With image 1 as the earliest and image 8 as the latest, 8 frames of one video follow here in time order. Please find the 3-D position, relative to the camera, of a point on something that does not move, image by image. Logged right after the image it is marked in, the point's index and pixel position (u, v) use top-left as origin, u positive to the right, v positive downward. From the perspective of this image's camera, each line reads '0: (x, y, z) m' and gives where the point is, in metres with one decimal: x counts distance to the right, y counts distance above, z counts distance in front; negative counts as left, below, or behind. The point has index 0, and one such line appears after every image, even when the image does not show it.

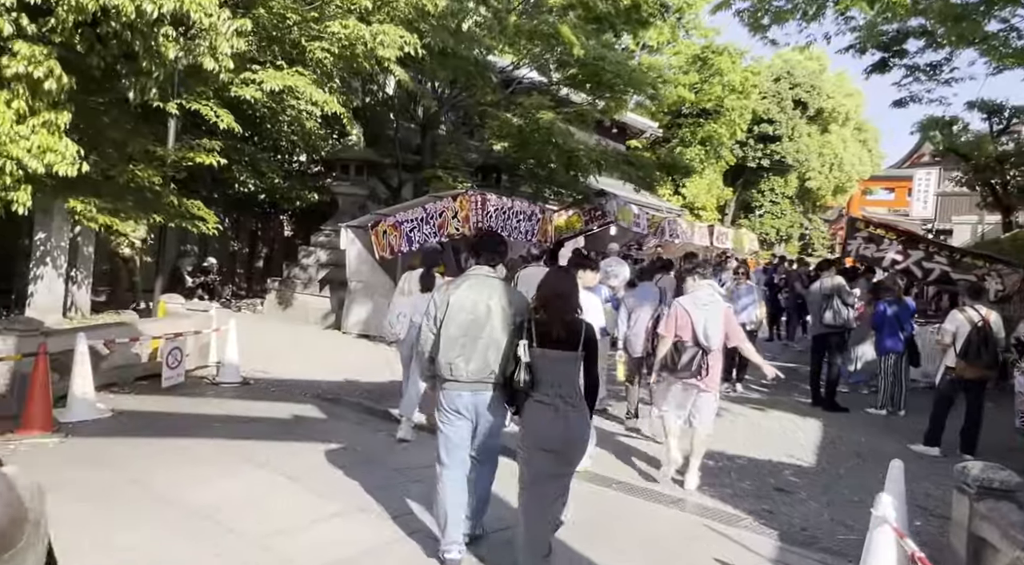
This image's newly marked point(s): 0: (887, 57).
0: (+6.4, +3.9, +13.1) m
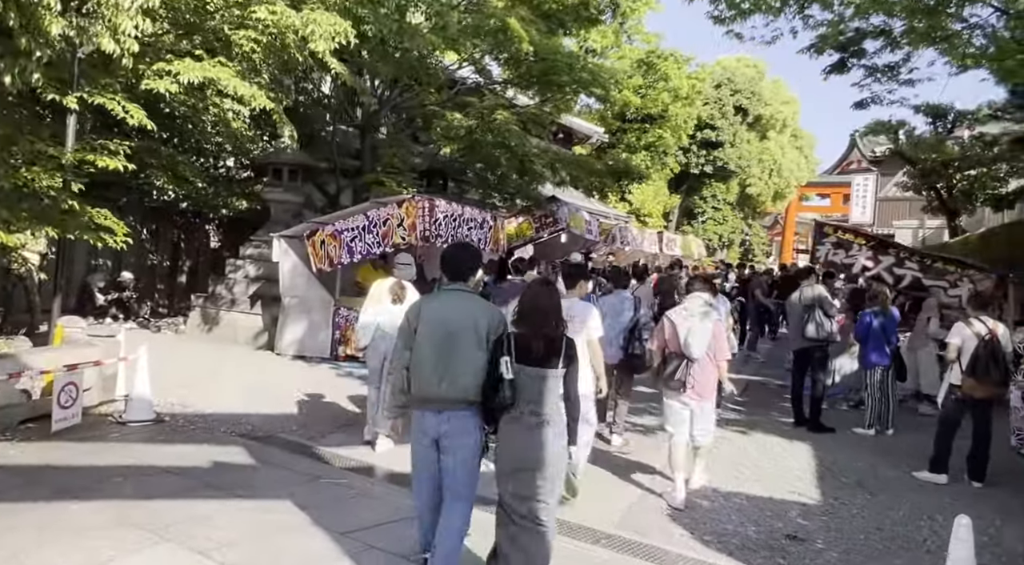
0: (+5.6, +3.8, +12.7) m
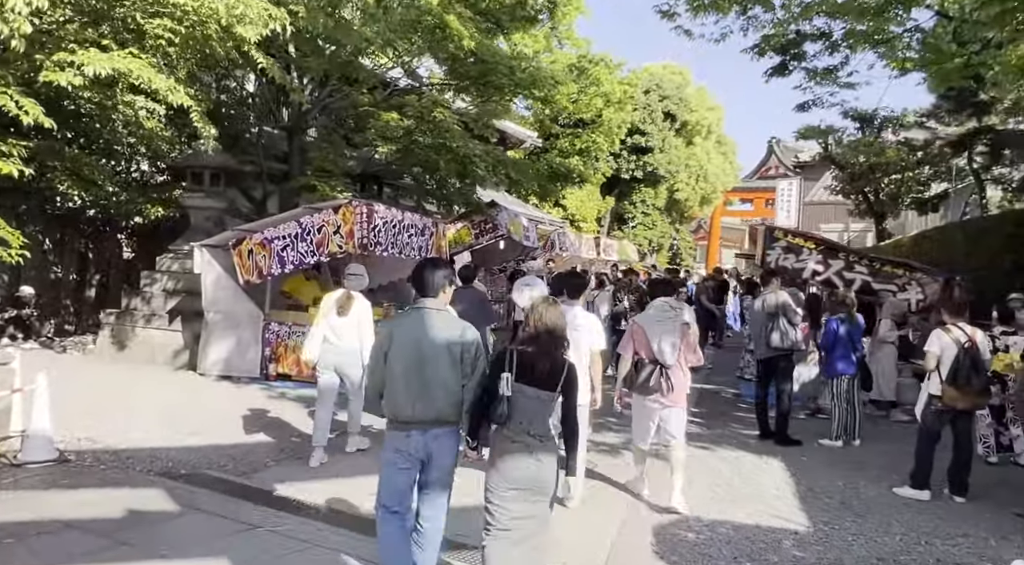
0: (+4.5, +3.7, +12.7) m
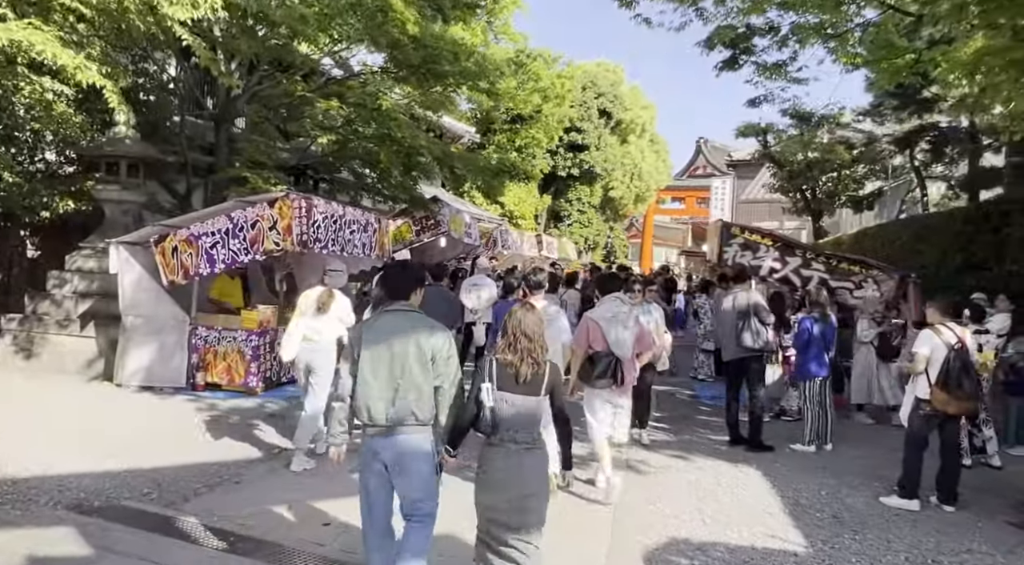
0: (+3.6, +3.7, +12.5) m
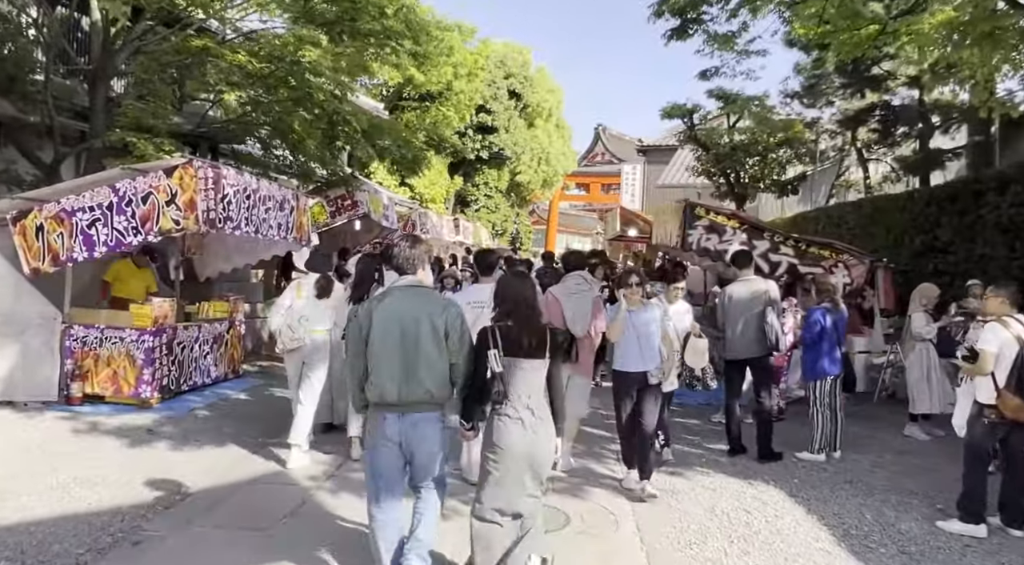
0: (+2.6, +3.9, +11.6) m
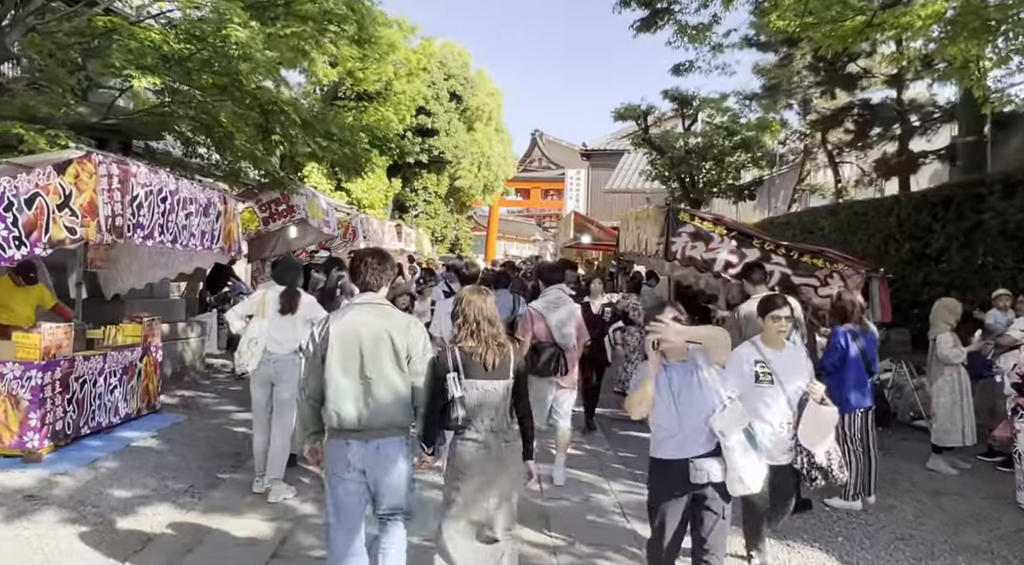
0: (+2.0, +3.8, +10.8) m
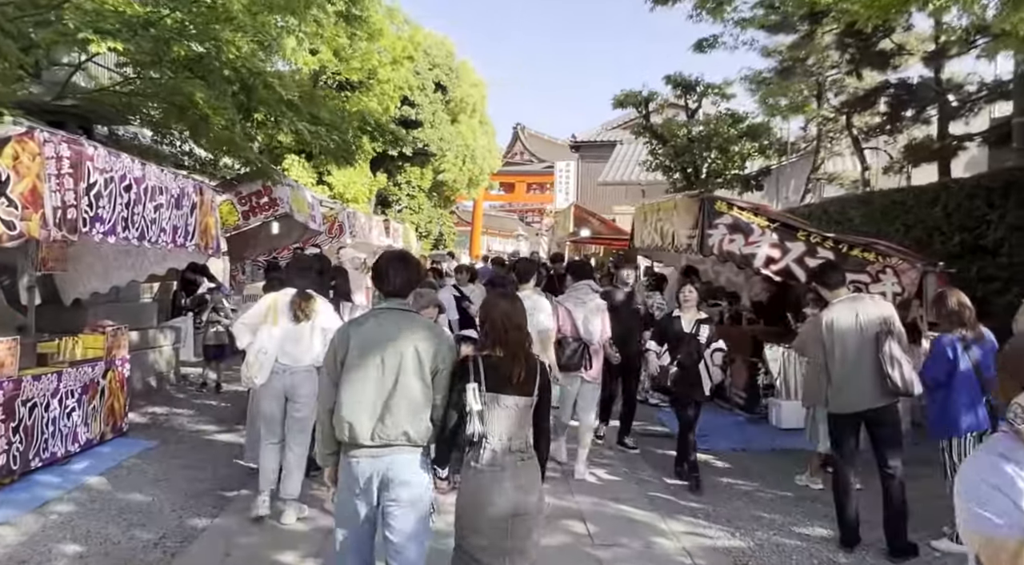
0: (+2.0, +3.8, +9.9) m
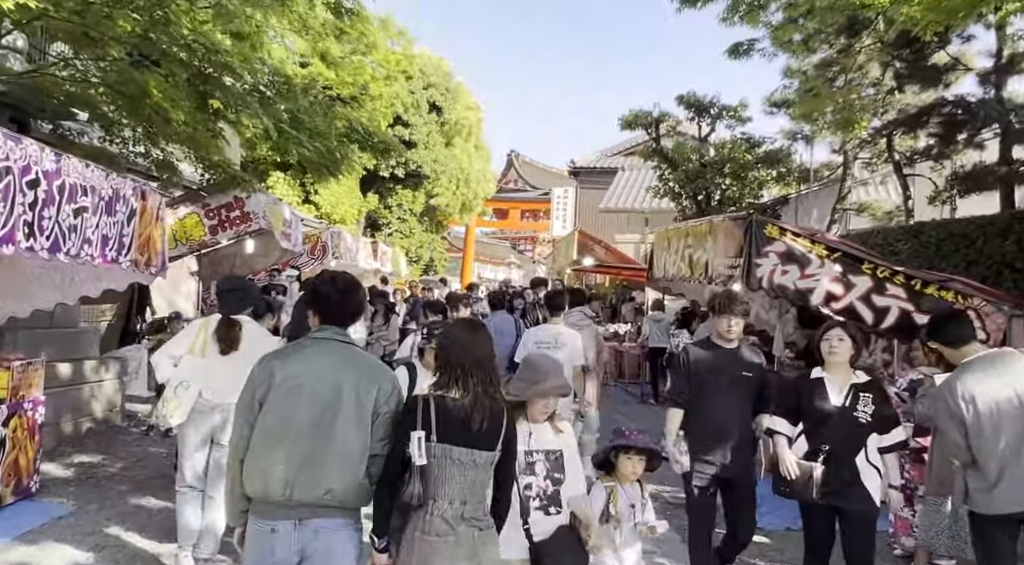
0: (+2.2, +3.4, +8.8) m
